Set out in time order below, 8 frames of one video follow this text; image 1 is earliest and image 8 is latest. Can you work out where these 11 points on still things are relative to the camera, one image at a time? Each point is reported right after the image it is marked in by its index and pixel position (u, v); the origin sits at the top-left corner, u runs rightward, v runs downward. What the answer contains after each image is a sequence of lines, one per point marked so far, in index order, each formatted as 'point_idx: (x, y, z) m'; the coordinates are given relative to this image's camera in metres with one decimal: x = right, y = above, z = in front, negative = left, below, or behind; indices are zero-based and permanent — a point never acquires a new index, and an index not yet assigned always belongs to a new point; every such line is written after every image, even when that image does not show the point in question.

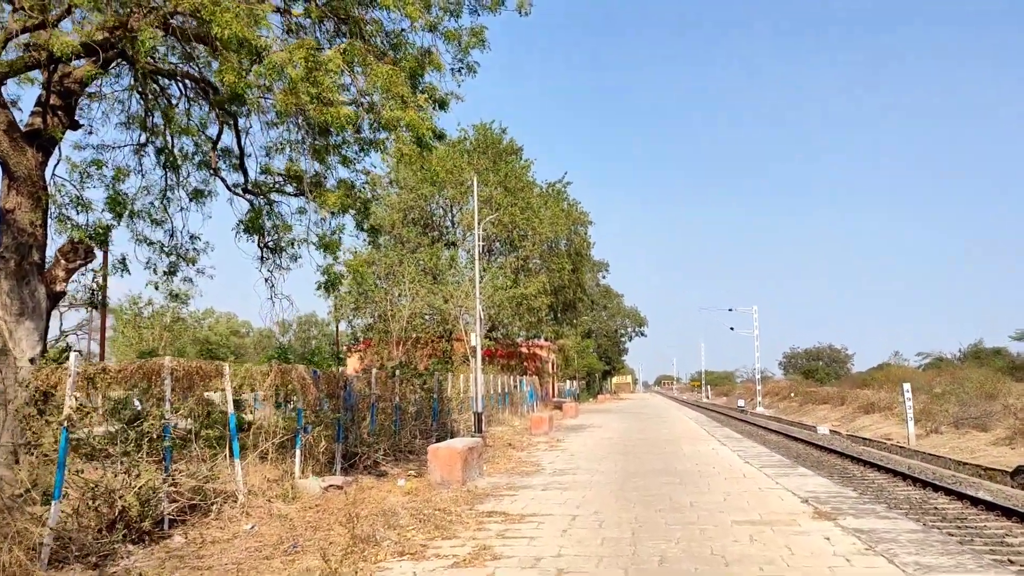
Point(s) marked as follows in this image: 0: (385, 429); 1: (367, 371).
0: (-2.4, -2.7, +15.4) m
1: (-2.6, -1.6, +14.7) m
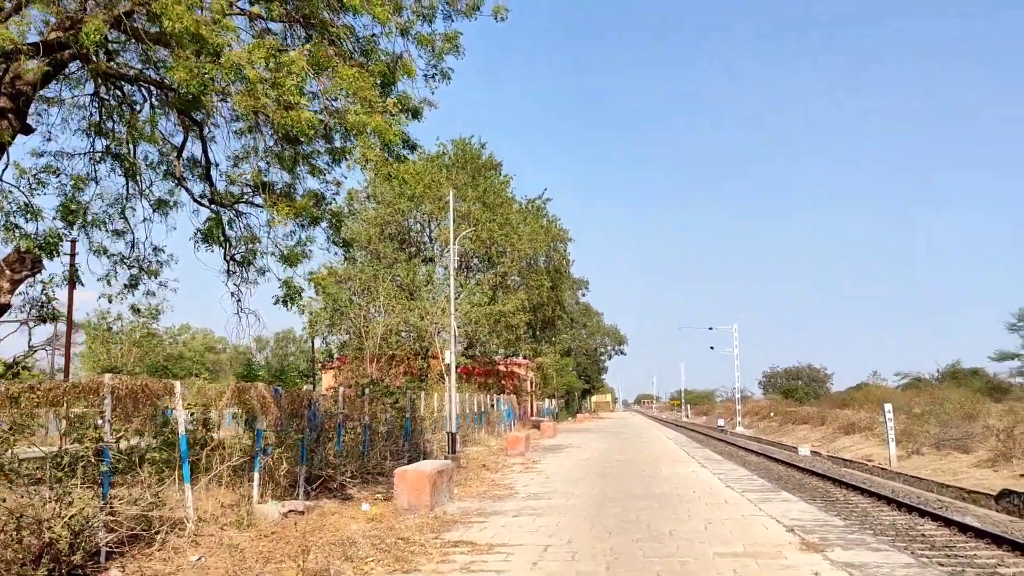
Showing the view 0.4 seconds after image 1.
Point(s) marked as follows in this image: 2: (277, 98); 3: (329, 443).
0: (-2.9, -3.0, +14.8) m
1: (-3.1, -1.8, +14.0) m
2: (-3.1, +2.5, +10.5) m
3: (-3.1, -2.7, +13.6) m
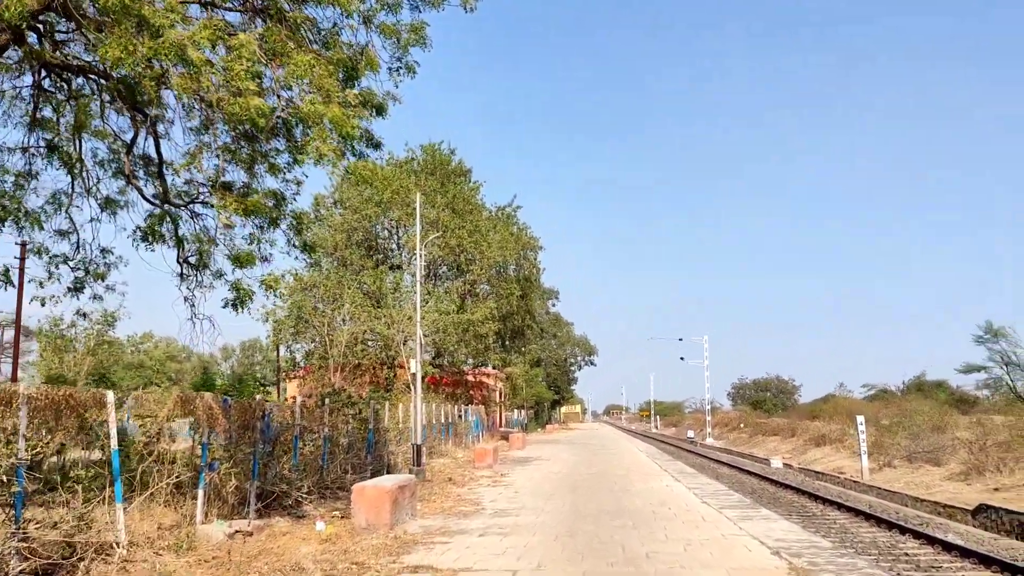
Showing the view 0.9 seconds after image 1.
0: (-3.5, -3.1, +13.9) m
1: (-3.6, -1.9, +13.2) m
2: (-3.5, +2.5, +9.8) m
3: (-3.7, -2.8, +12.8) m
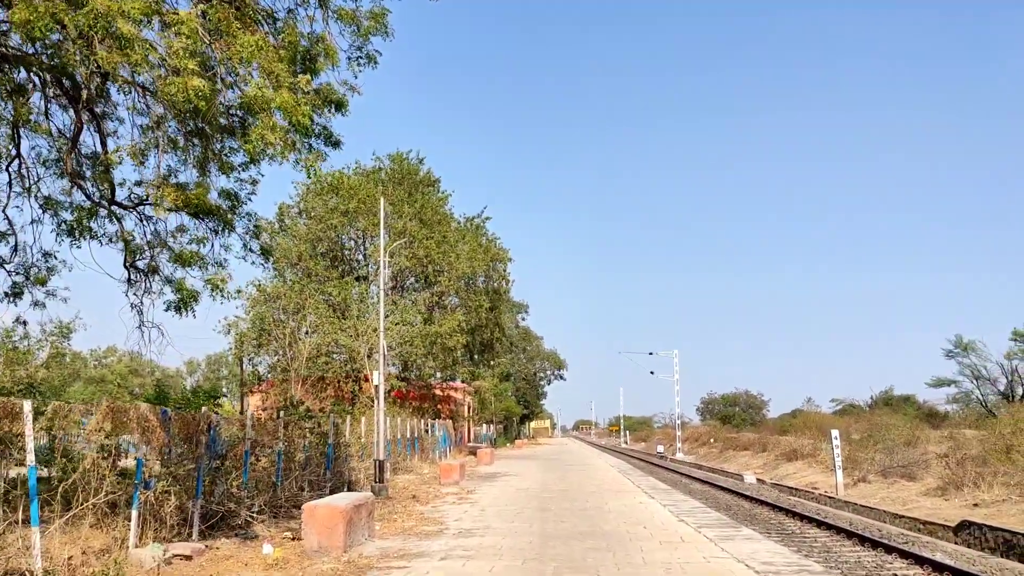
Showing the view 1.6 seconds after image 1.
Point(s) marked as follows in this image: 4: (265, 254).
0: (-4.0, -3.1, +13.0) m
1: (-4.2, -2.0, +12.3) m
2: (-3.9, +2.5, +9.0) m
3: (-4.2, -2.8, +11.9) m
4: (-5.0, +0.7, +15.9) m
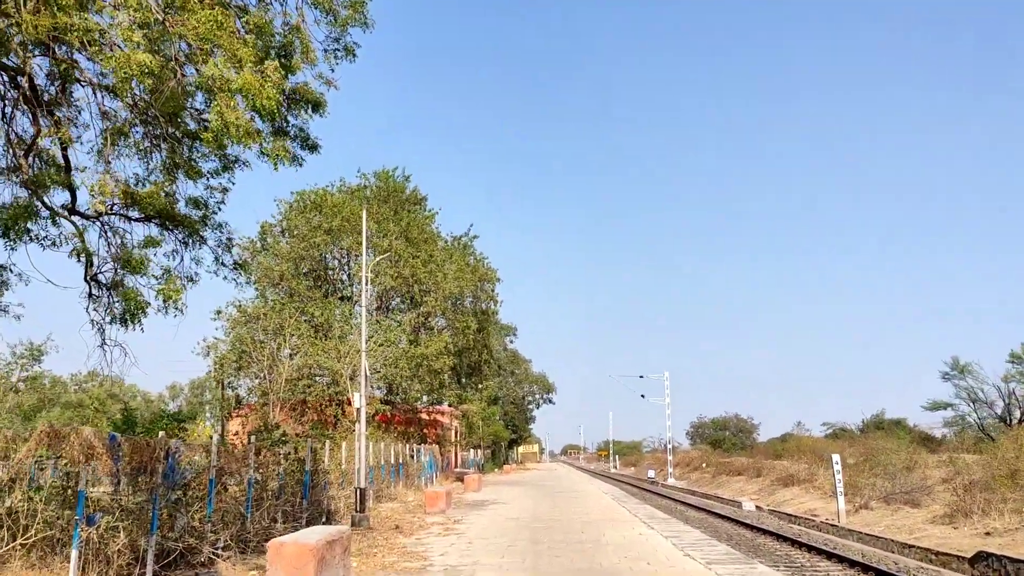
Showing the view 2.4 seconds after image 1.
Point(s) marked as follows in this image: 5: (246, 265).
0: (-4.2, -3.4, +11.9) m
1: (-4.3, -2.1, +11.2) m
2: (-4.0, +2.4, +8.0) m
3: (-4.3, -3.0, +10.8) m
4: (-5.1, +0.4, +14.9) m
5: (-5.0, +0.4, +14.9) m
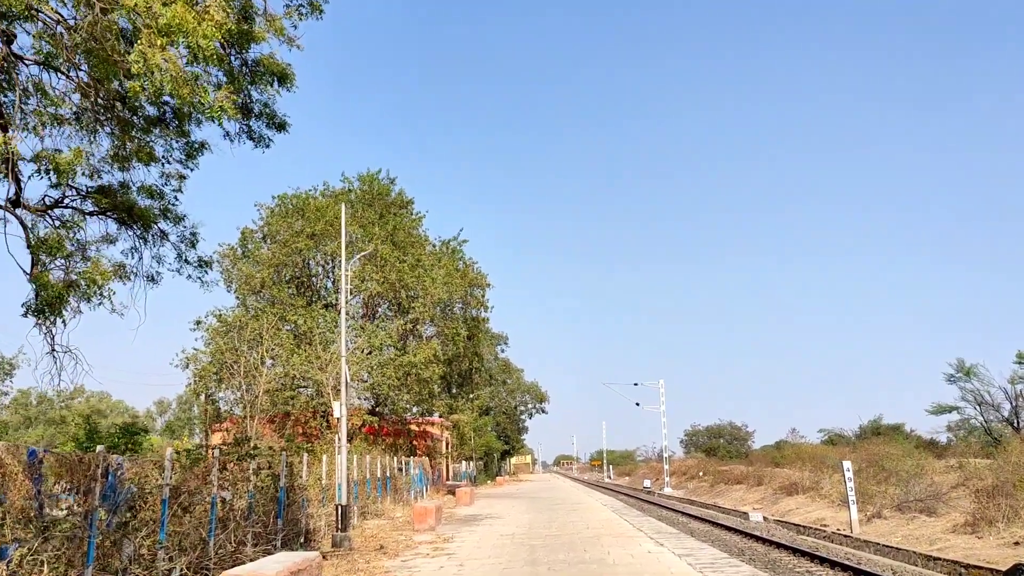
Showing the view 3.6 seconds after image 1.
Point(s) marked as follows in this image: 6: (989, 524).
0: (-4.2, -3.3, +10.5) m
1: (-4.3, -2.1, +9.9) m
2: (-4.1, +2.5, +6.7) m
3: (-4.3, -2.9, +9.4) m
4: (-5.3, +0.4, +13.6) m
5: (-5.1, +0.5, +13.5) m
6: (+11.9, -5.9, +19.9) m
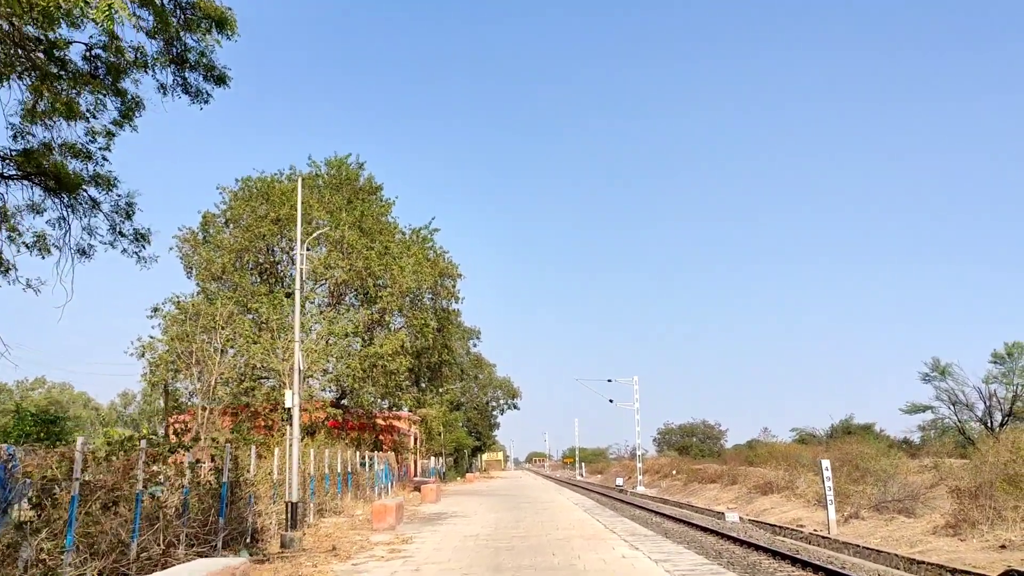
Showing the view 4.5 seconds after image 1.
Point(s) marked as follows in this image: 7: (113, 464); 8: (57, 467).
0: (-4.7, -2.9, +9.4) m
1: (-4.8, -1.7, +8.7) m
2: (-4.3, +2.9, +5.5) m
3: (-4.8, -2.5, +8.2) m
4: (-5.8, +0.8, +12.4) m
5: (-5.6, +0.8, +12.3) m
6: (+11.1, -5.8, +19.2) m
7: (-4.8, -2.1, +9.6) m
8: (-4.8, -1.9, +8.5) m
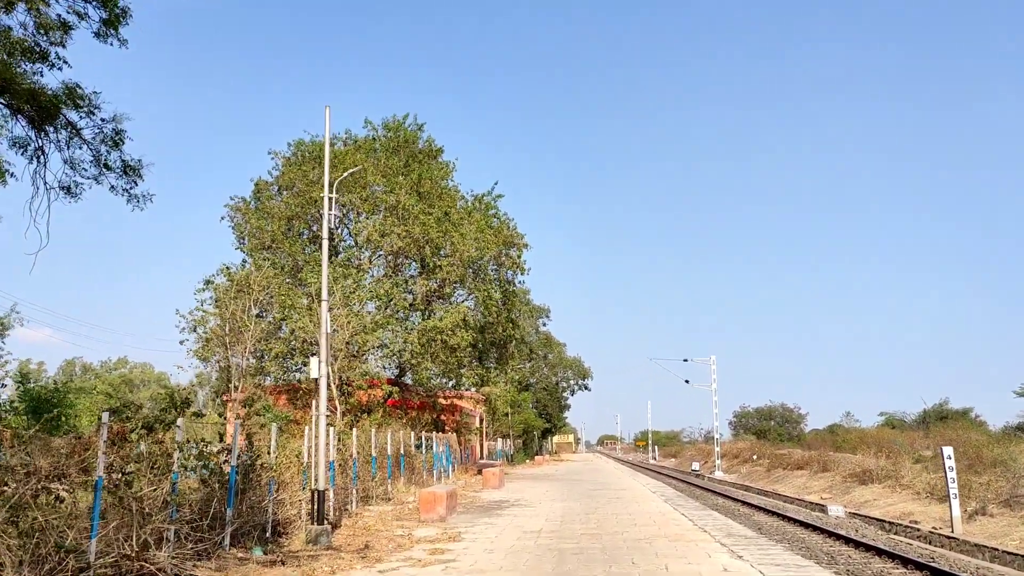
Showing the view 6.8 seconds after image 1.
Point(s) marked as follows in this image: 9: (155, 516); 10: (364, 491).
0: (-4.1, -2.3, +7.3) m
1: (-4.3, -1.1, +6.6) m
2: (-4.1, +3.4, +3.4) m
3: (-4.3, -1.9, +6.2) m
4: (-5.0, +1.5, +10.3) m
5: (-4.8, +1.5, +10.3) m
6: (+12.5, -4.8, +15.8) m
7: (-4.2, -1.5, +7.6) m
8: (-4.3, -1.3, +6.5) m
9: (-4.0, -2.6, +8.9) m
10: (-3.2, -4.4, +17.4) m
